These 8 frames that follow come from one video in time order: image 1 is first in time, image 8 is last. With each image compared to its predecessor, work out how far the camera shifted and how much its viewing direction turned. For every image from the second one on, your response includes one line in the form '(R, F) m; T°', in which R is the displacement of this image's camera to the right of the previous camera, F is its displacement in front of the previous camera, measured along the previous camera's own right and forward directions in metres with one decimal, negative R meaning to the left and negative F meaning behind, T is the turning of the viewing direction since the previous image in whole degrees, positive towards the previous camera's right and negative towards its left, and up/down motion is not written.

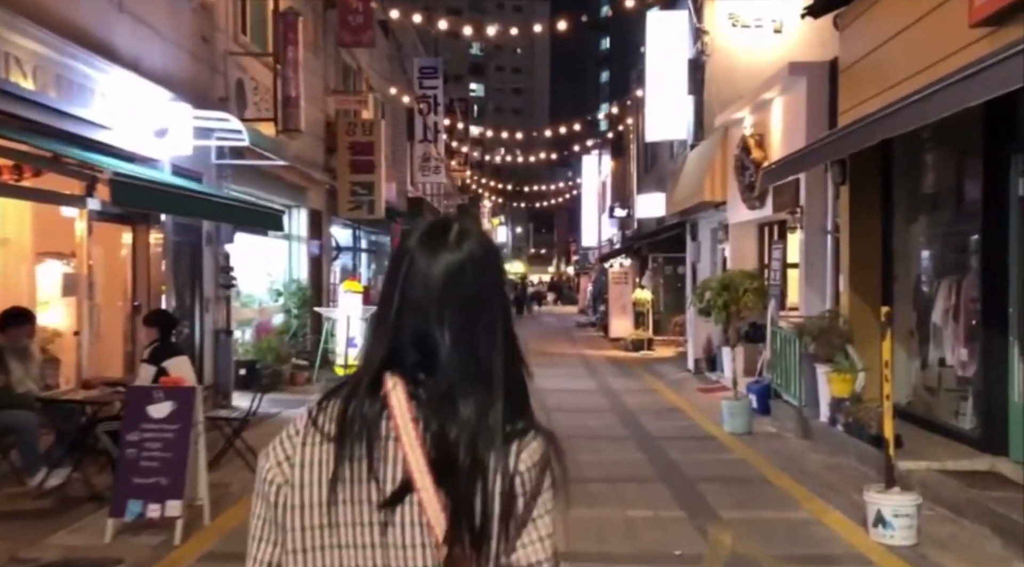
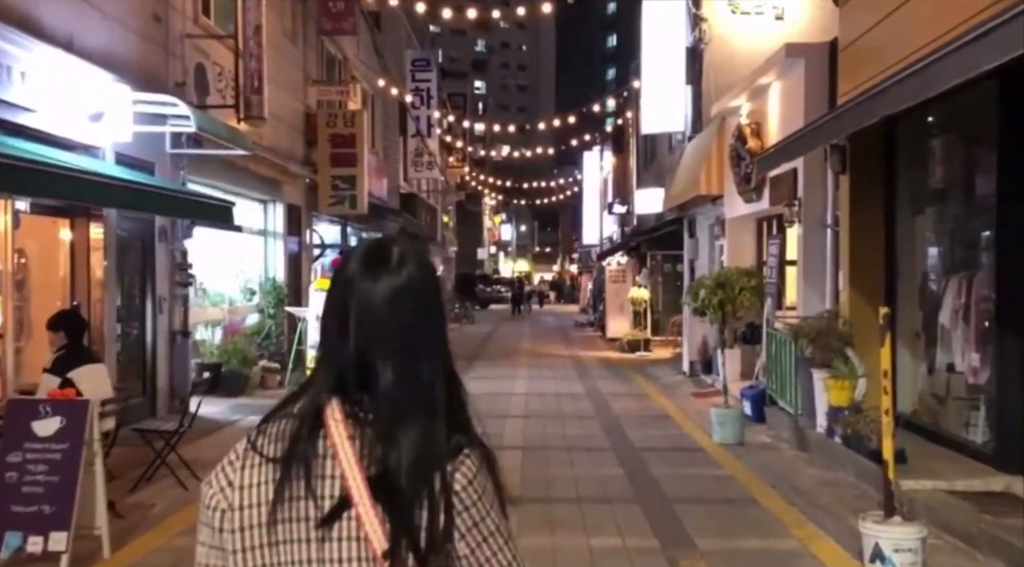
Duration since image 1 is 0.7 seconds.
(+0.4, +1.0) m; 0°
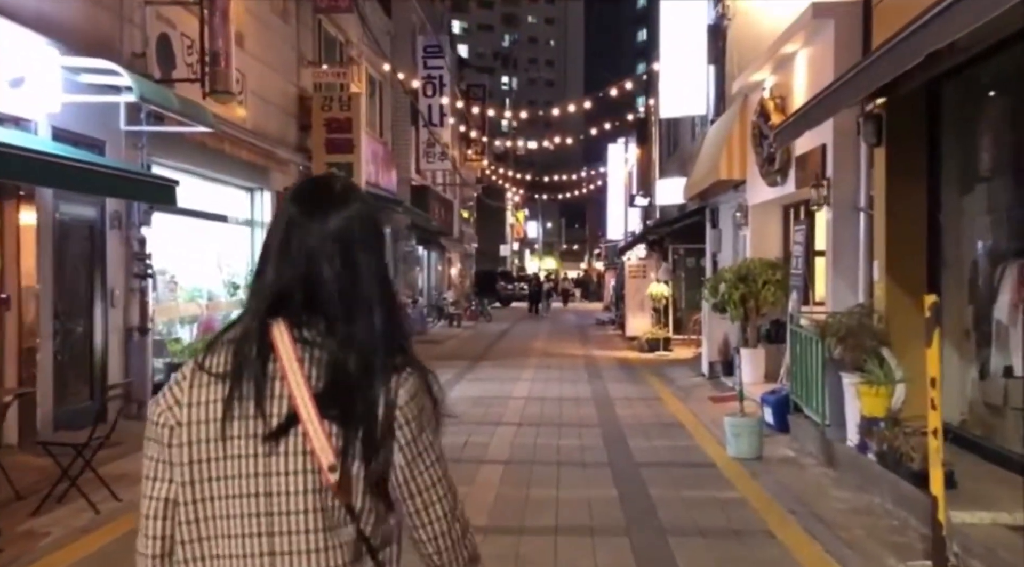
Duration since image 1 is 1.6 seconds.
(+0.4, +1.5) m; -2°
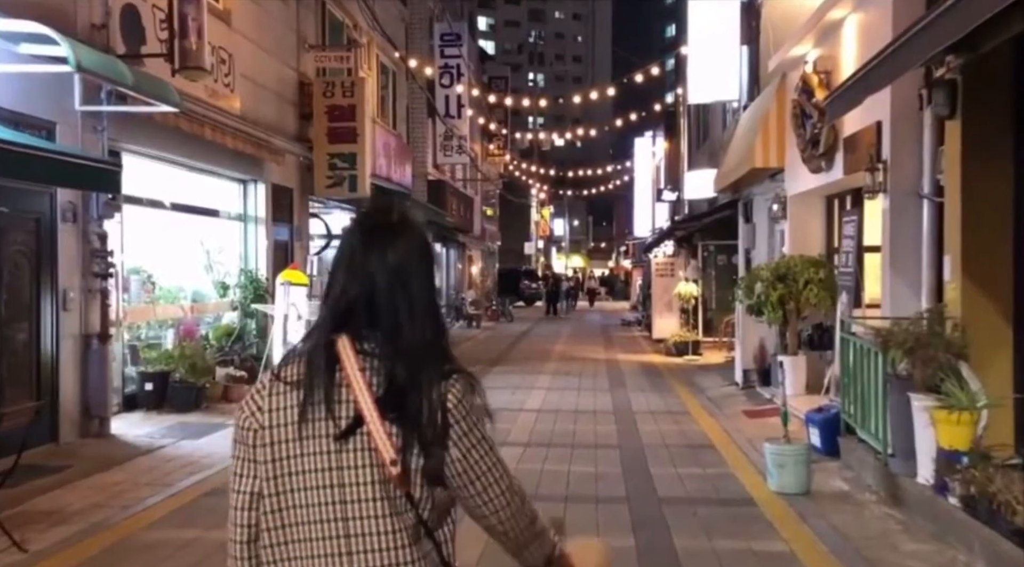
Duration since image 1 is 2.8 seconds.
(+0.2, +1.5) m; -1°
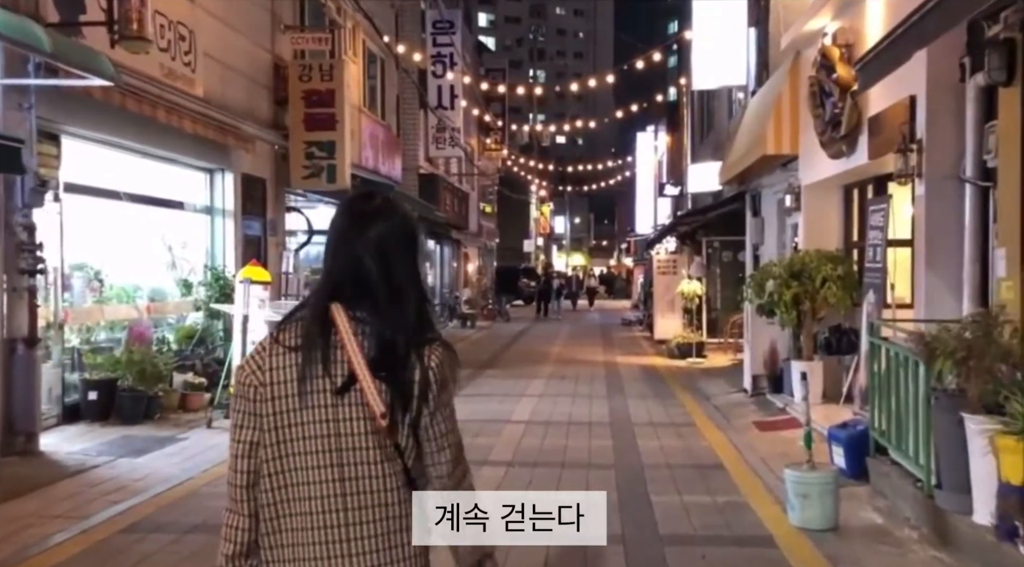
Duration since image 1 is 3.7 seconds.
(+0.2, +1.3) m; 0°
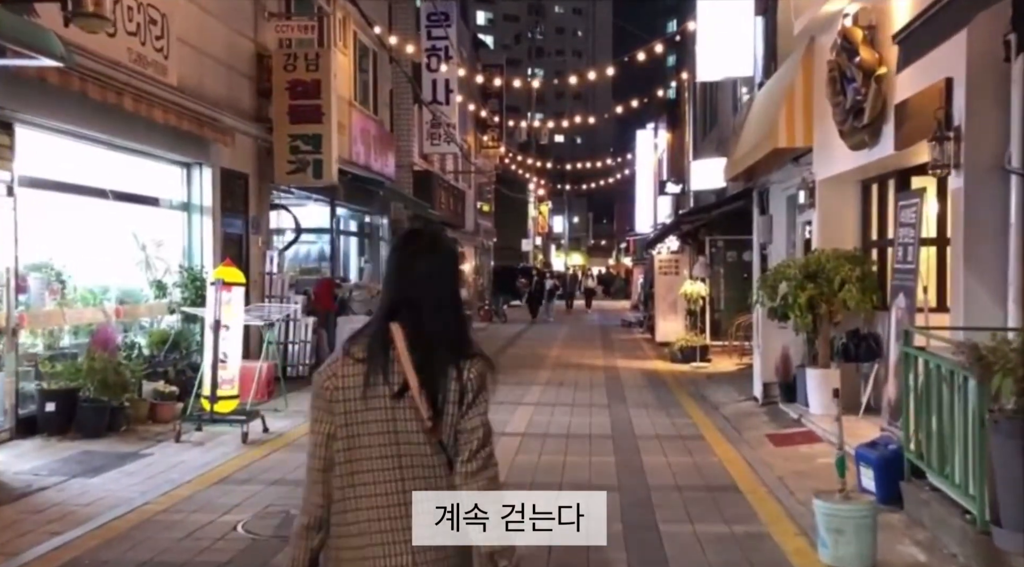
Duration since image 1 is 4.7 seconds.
(0.0, +0.9) m; 0°
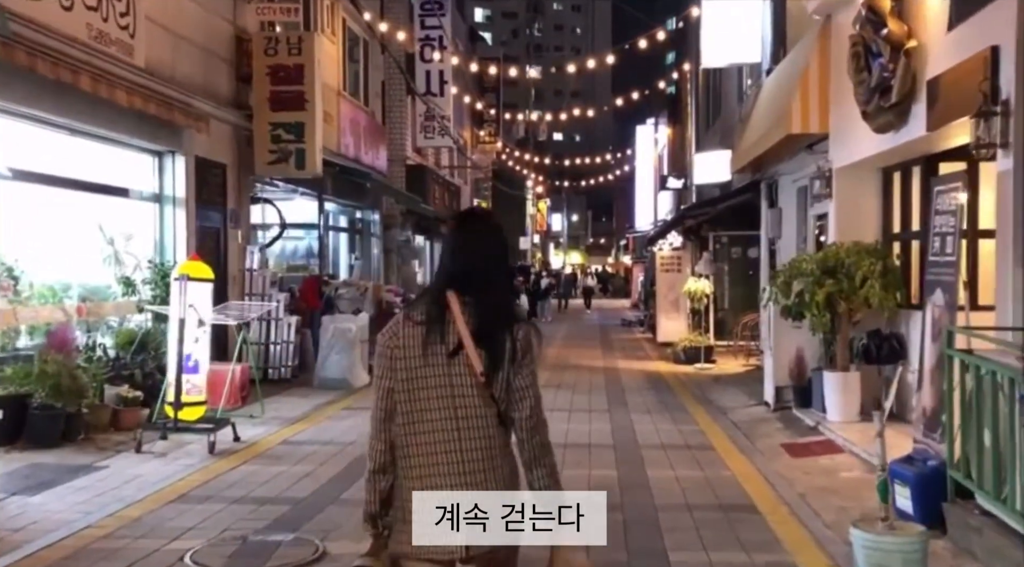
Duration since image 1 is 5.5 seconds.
(+0.1, +0.9) m; 0°
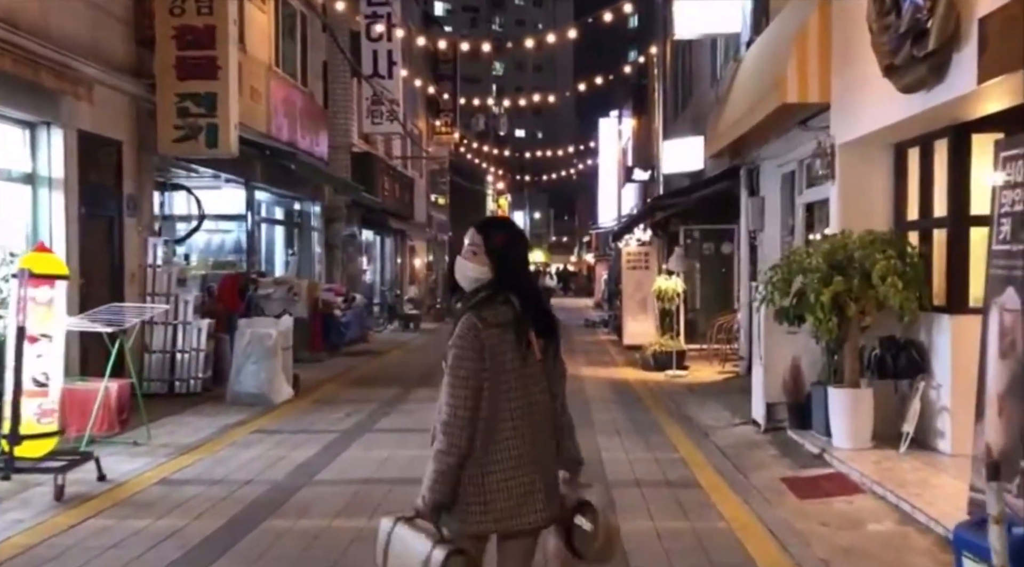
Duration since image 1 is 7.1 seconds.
(+0.2, +2.1) m; +2°
